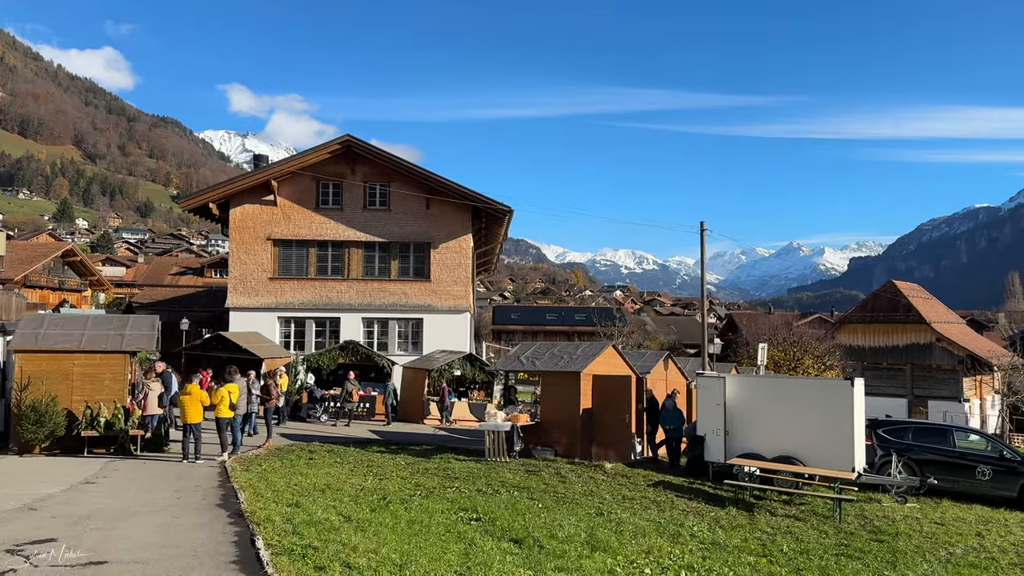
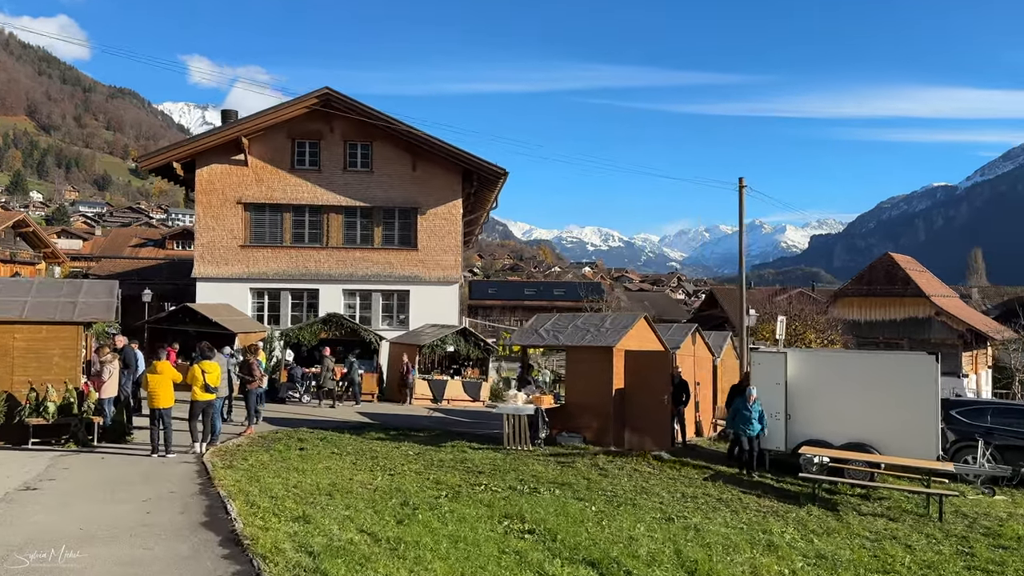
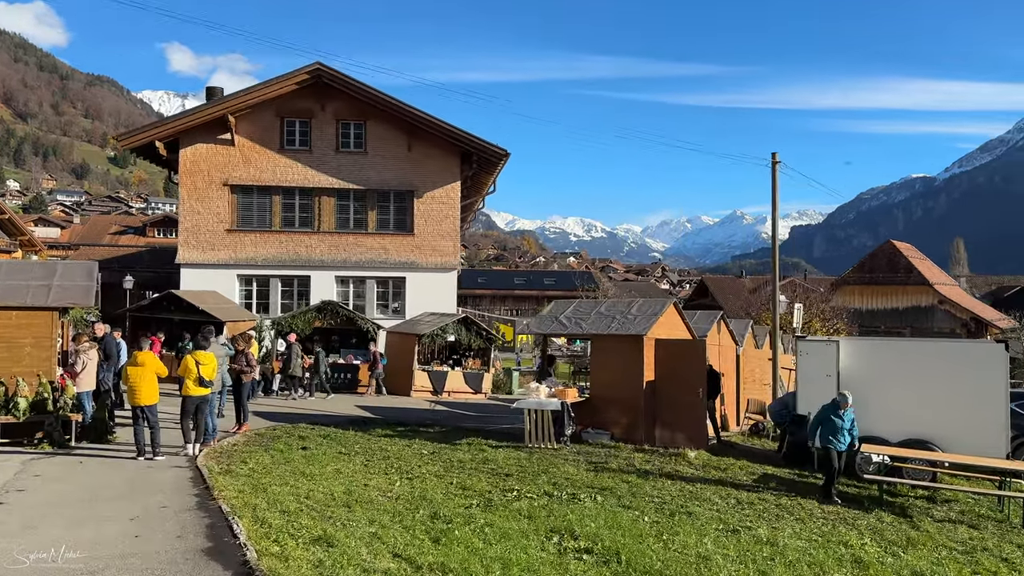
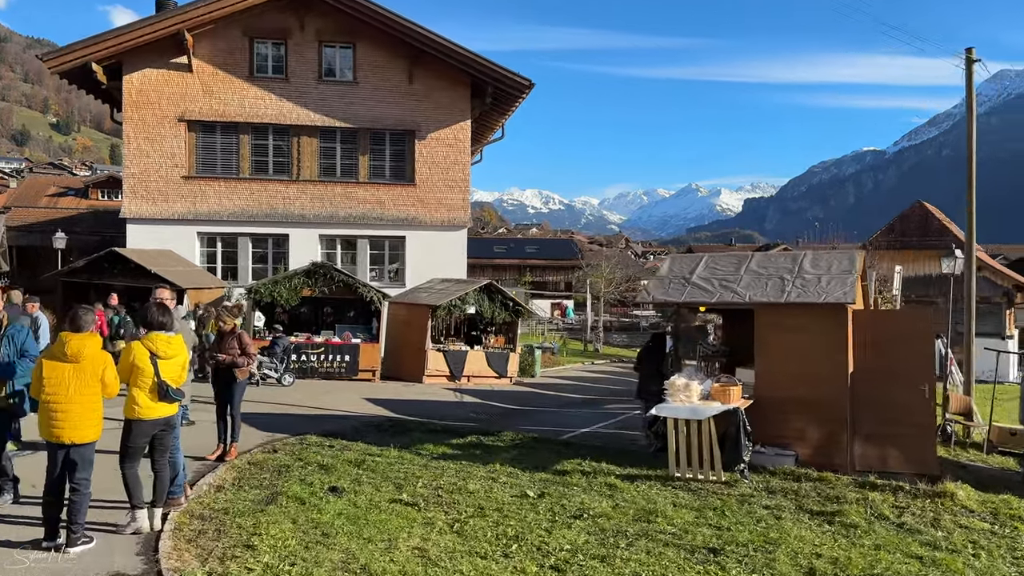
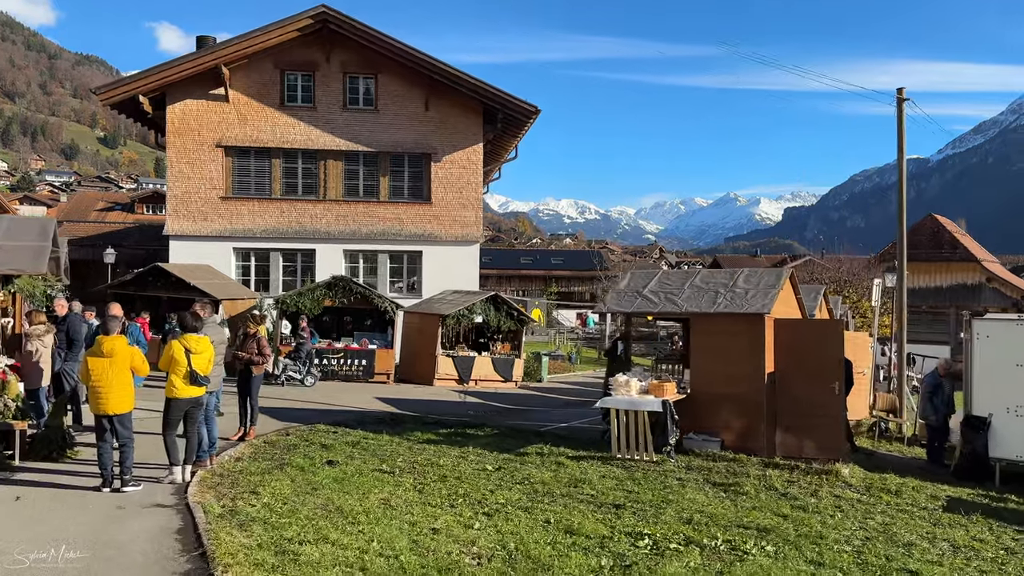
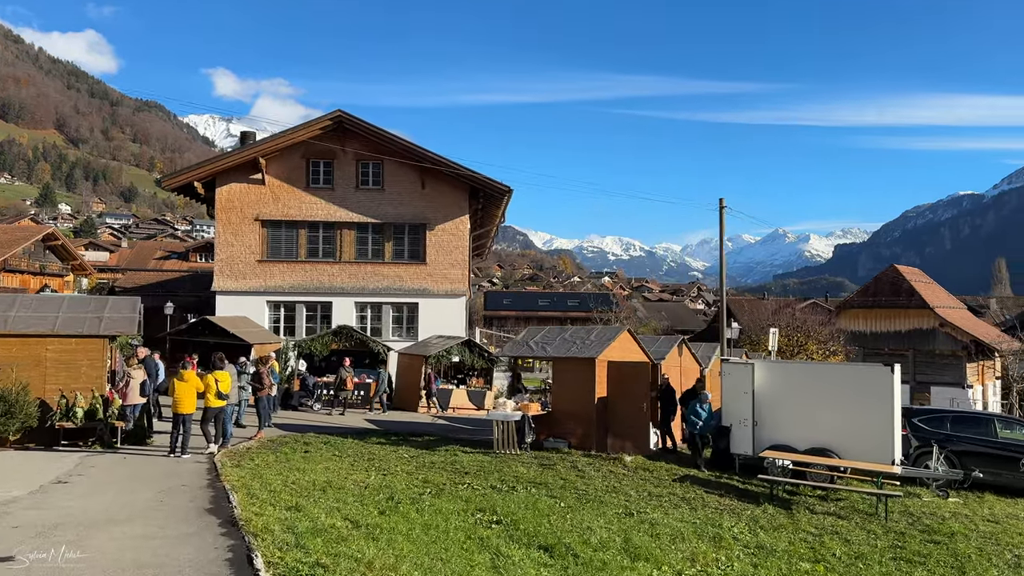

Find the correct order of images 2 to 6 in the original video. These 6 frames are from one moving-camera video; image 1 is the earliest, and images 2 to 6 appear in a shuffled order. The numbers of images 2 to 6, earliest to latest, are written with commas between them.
6, 2, 3, 5, 4
